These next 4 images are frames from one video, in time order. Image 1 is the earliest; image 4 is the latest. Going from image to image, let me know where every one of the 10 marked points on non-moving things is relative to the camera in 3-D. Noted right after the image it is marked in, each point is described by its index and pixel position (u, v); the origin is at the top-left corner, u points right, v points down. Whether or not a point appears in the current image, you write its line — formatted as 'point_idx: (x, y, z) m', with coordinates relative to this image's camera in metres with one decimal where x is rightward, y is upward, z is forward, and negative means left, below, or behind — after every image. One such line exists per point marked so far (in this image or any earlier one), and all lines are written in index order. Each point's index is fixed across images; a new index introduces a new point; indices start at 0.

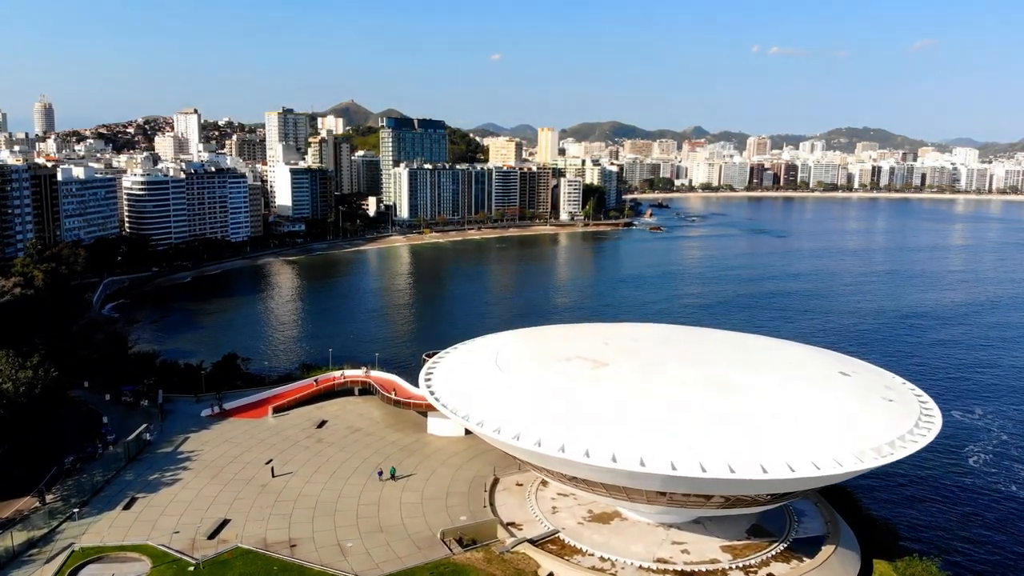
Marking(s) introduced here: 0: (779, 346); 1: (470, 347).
0: (+3.8, -0.8, +10.5) m
1: (-0.6, -0.9, +10.7) m
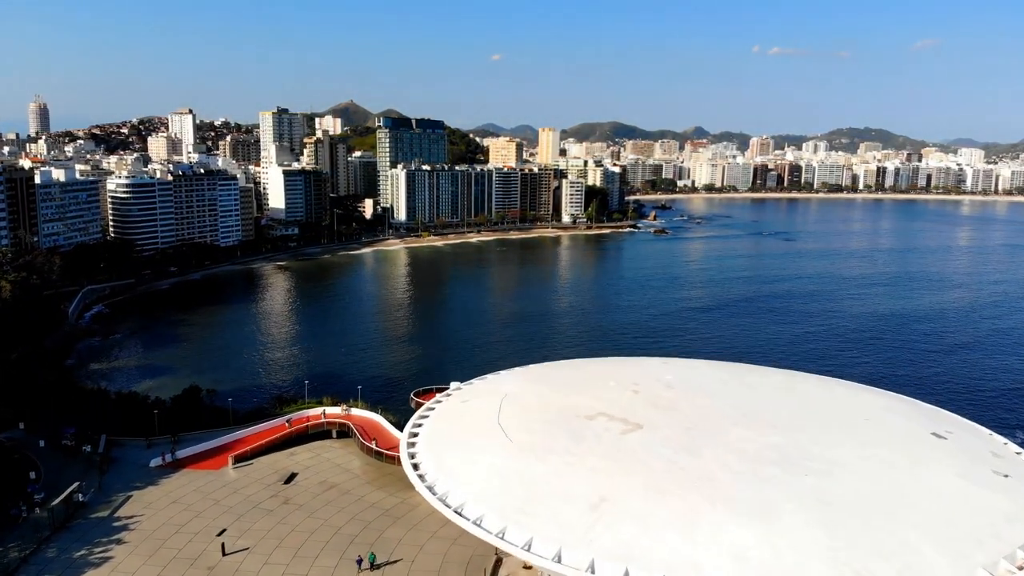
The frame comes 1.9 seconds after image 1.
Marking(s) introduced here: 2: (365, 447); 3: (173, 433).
0: (+3.9, -1.2, +8.5) m
1: (-0.6, -1.3, +8.7) m
2: (-2.2, -2.4, +11.0) m
3: (-5.6, -2.4, +12.0) m
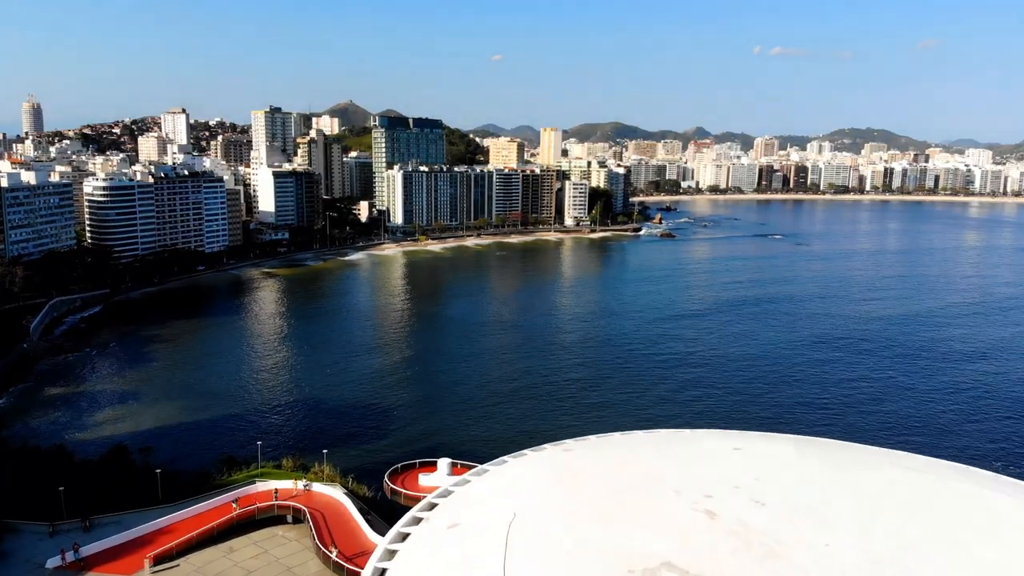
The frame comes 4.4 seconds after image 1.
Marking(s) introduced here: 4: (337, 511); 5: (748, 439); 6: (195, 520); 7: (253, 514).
0: (+4.0, -1.8, +5.8) m
1: (-0.5, -1.8, +6.0) m
2: (-2.1, -3.0, +8.4) m
3: (-5.5, -2.9, +9.3) m
4: (-2.2, -2.8, +9.1) m
5: (+2.3, -1.5, +7.2) m
6: (-4.0, -2.9, +9.1) m
7: (-3.2, -2.8, +9.0) m
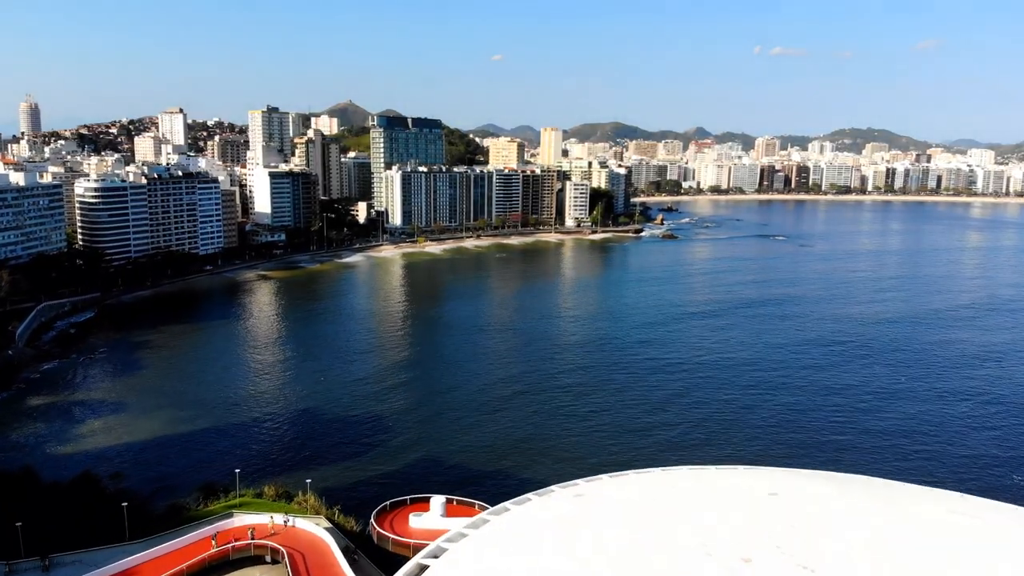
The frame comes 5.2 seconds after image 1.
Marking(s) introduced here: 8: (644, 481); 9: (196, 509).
0: (+4.0, -1.9, +5.0) m
1: (-0.4, -2.0, +5.2) m
2: (-2.1, -3.2, +7.5) m
3: (-5.5, -3.1, +8.4) m
4: (-2.2, -3.0, +8.3) m
5: (+2.3, -1.7, +6.4) m
6: (-4.0, -3.1, +8.2) m
7: (-3.2, -3.0, +8.1) m
8: (+1.1, -1.7, +6.4) m
9: (-4.4, -3.0, +10.0) m
